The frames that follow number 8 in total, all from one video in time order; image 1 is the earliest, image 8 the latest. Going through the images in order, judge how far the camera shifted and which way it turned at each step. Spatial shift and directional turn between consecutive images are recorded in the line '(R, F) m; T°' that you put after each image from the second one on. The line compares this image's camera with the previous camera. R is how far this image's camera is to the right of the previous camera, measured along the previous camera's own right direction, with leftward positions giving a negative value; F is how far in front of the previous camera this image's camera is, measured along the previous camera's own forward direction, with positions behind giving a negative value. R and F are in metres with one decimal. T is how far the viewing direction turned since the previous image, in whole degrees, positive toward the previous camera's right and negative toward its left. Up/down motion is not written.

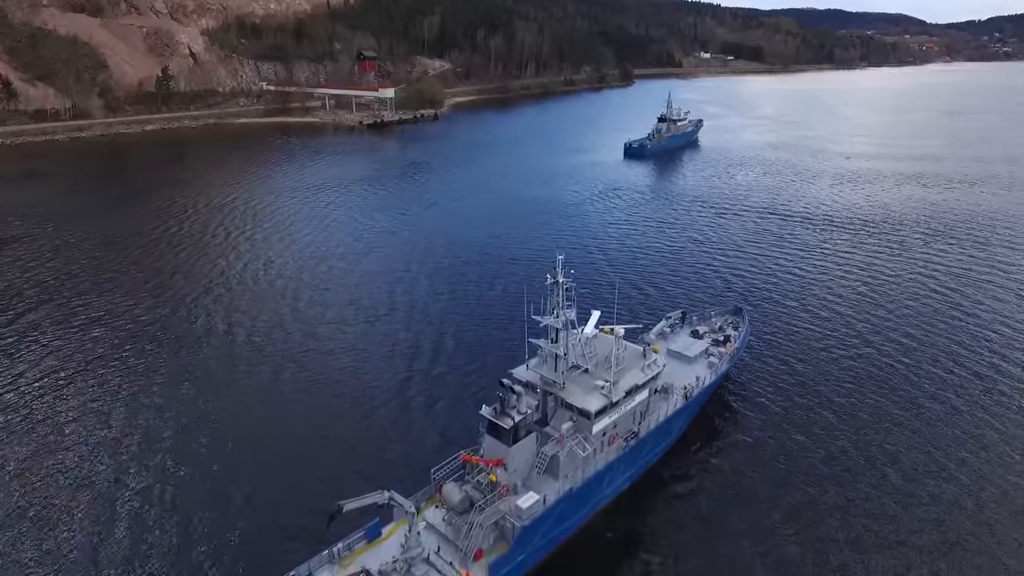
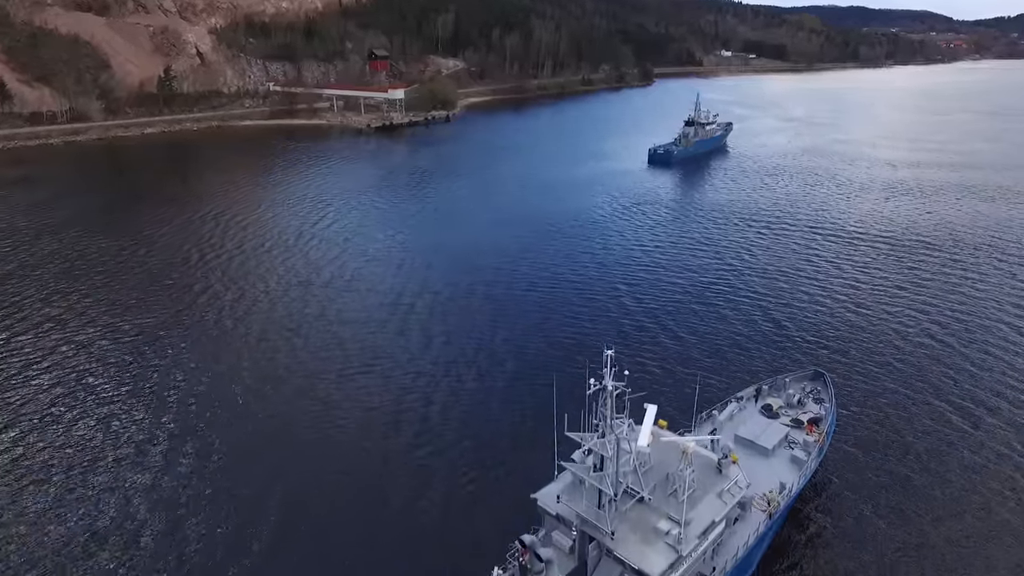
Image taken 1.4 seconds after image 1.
(-0.2, +3.5) m; -1°
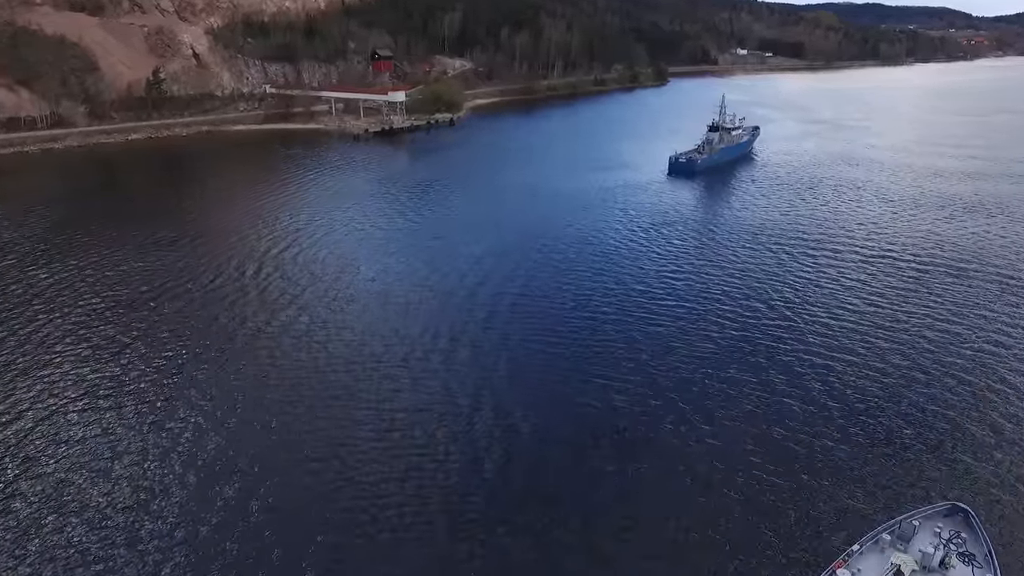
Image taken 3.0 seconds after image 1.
(+0.1, +4.1) m; -1°
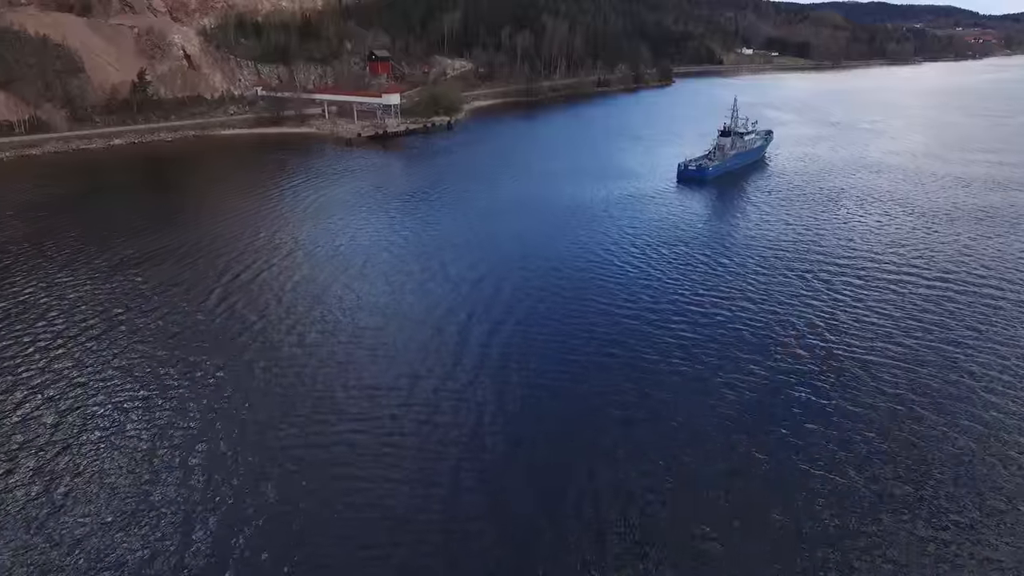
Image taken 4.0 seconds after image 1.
(+0.3, +2.6) m; 0°
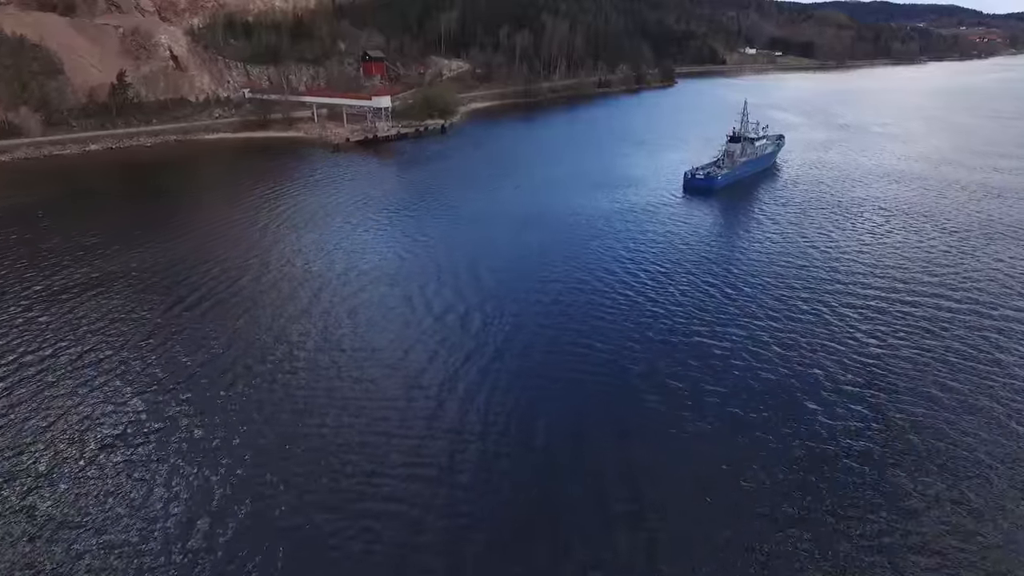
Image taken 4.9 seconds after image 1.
(+0.4, +2.7) m; 0°
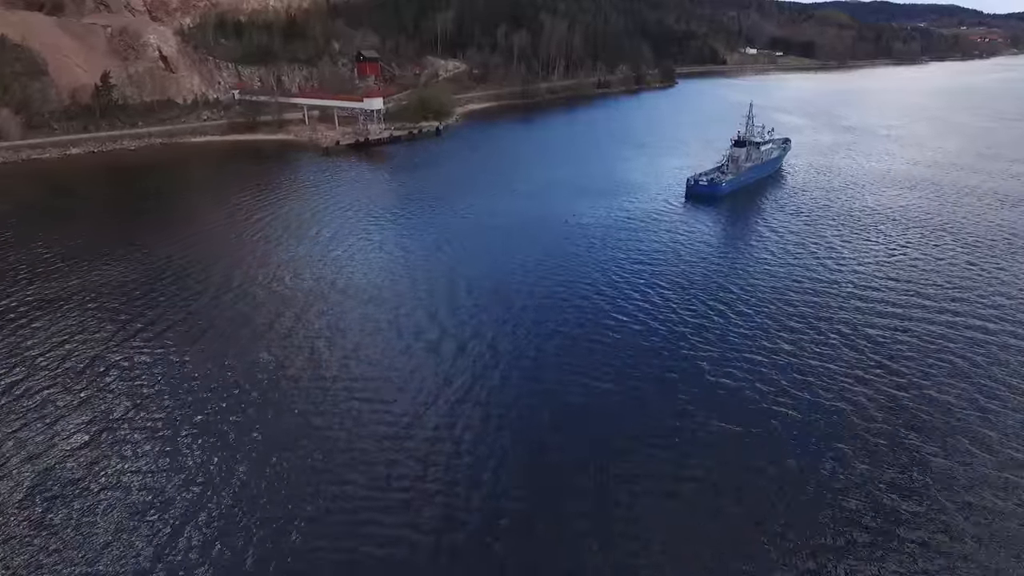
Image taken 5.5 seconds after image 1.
(+0.3, +1.7) m; 0°
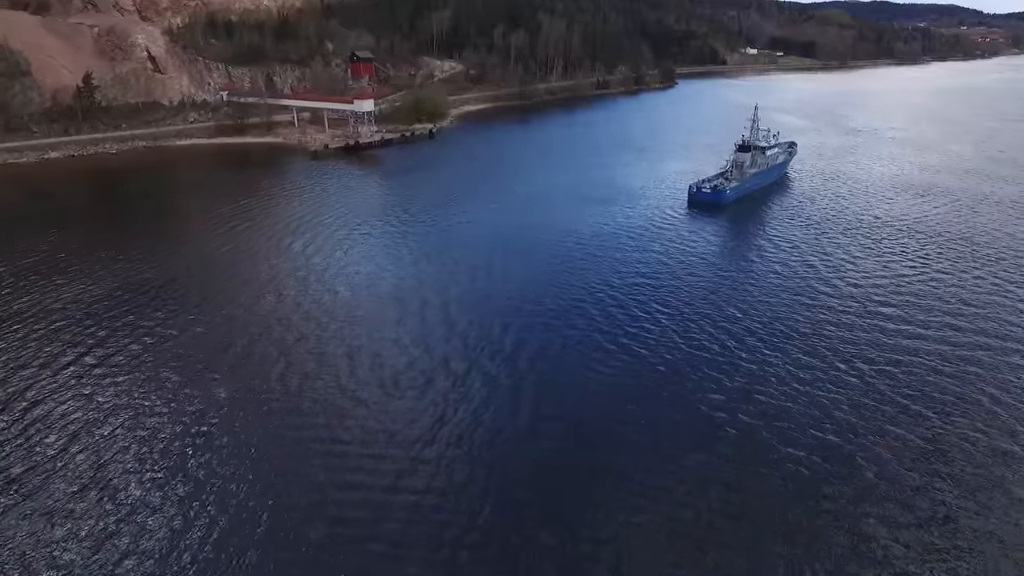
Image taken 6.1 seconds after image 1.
(+0.3, +1.7) m; 0°
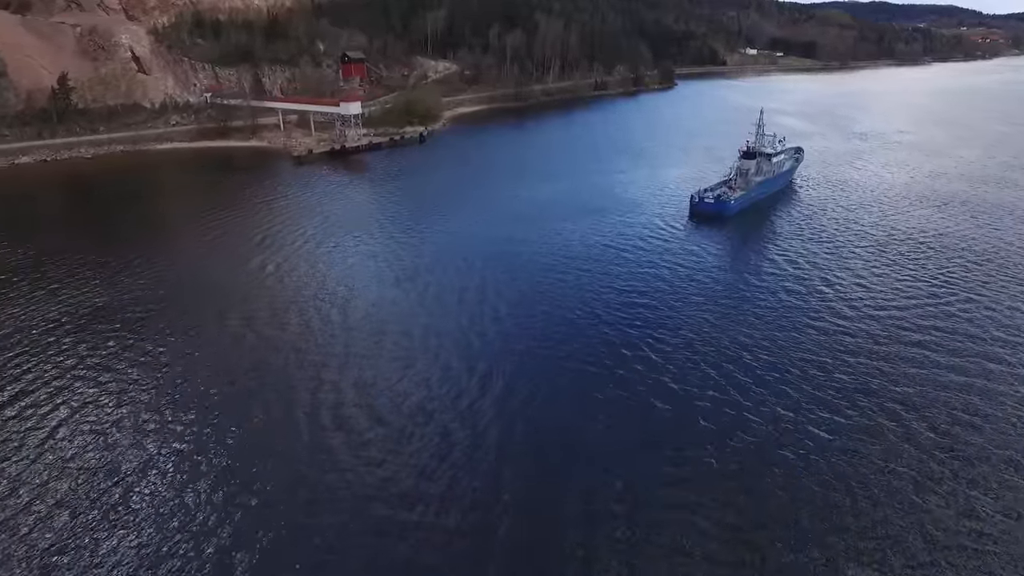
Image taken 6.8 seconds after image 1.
(+0.5, +2.1) m; 0°
